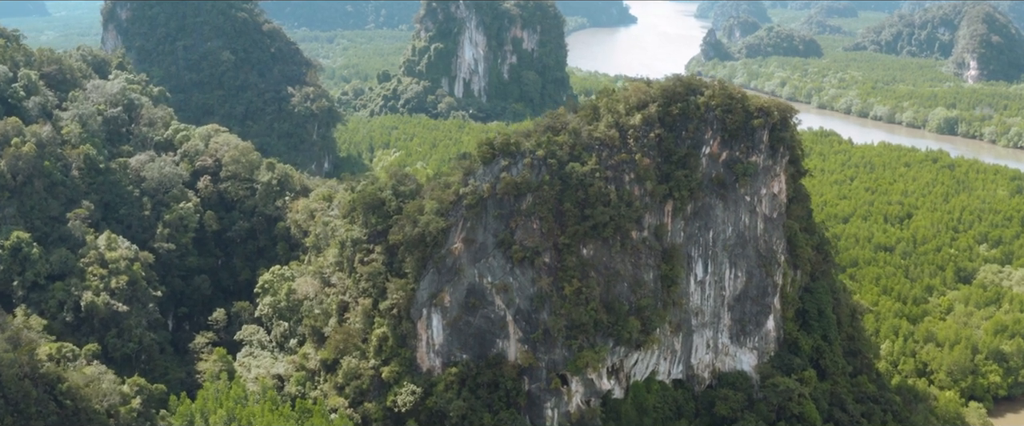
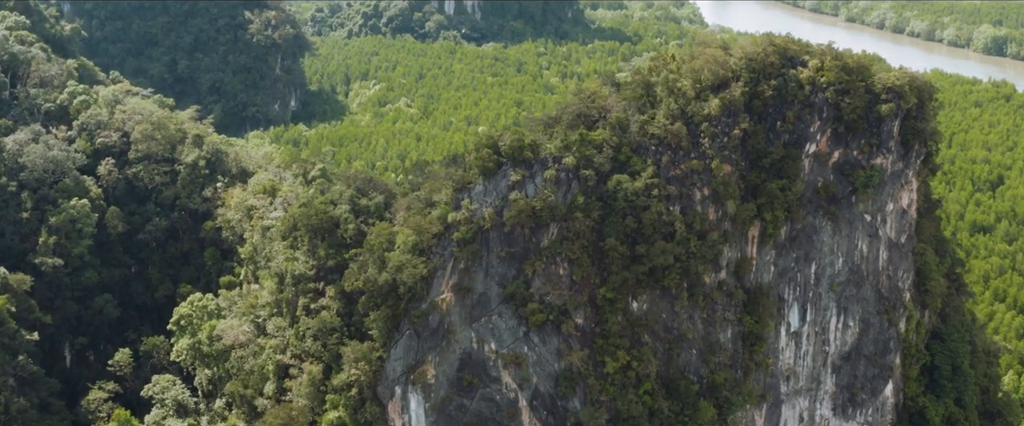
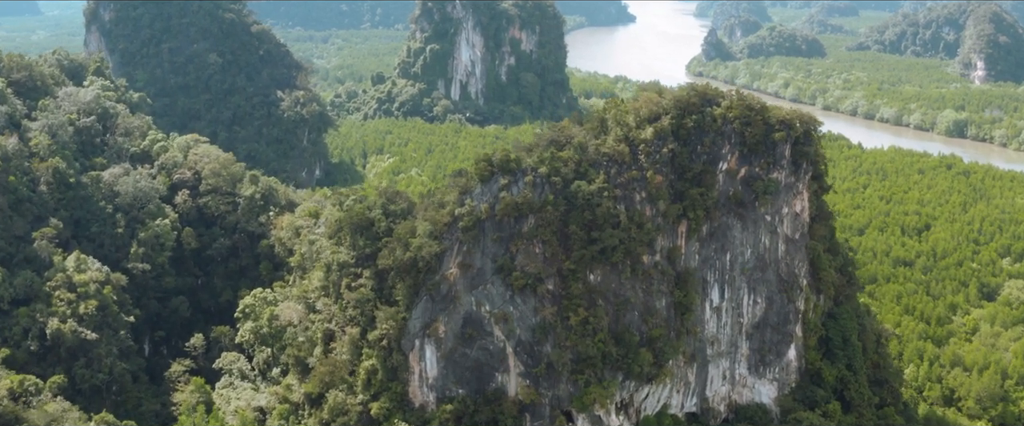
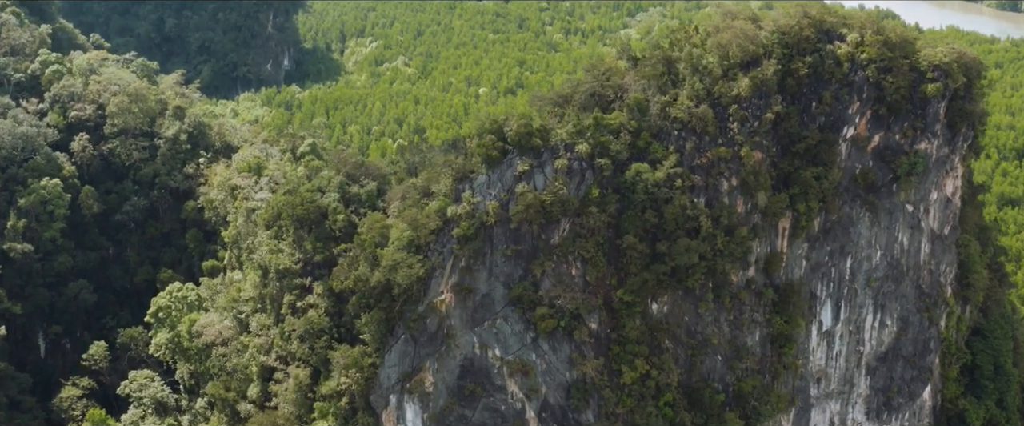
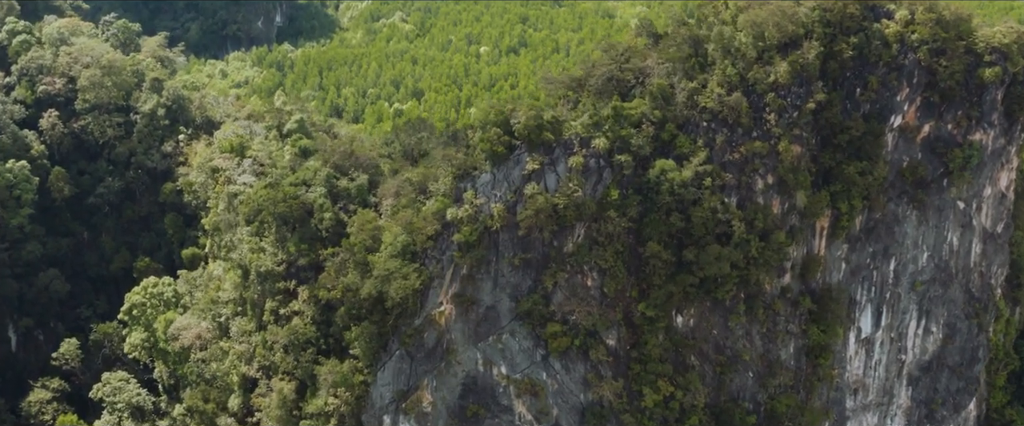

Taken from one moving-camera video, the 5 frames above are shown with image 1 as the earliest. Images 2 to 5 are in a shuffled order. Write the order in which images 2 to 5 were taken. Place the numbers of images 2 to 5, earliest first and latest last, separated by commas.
3, 2, 4, 5
